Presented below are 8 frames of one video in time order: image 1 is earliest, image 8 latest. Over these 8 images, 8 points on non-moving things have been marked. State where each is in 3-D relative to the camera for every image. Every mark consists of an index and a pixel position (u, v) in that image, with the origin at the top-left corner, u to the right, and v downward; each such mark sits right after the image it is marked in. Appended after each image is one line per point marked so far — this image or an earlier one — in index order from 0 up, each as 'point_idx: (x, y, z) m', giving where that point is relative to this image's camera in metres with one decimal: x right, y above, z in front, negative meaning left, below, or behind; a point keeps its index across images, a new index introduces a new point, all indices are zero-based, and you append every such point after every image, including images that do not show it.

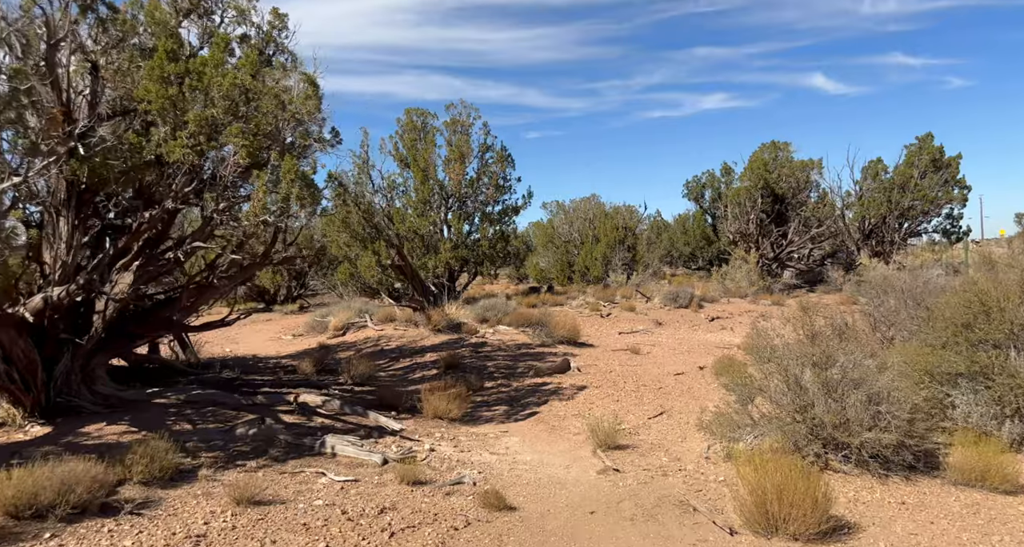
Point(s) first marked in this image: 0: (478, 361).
0: (-0.7, -1.7, +13.1) m
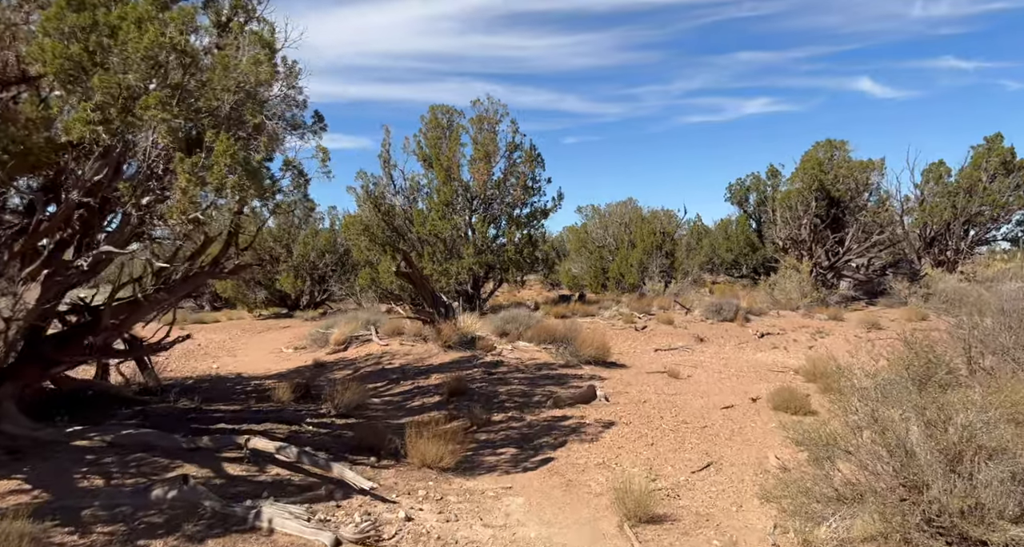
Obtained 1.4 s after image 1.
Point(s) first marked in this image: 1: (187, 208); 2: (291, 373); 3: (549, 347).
0: (-0.4, -1.9, +11.3) m
1: (-2.7, +0.6, +5.7) m
2: (-4.0, -1.8, +12.3) m
3: (+0.7, -1.5, +14.0) m
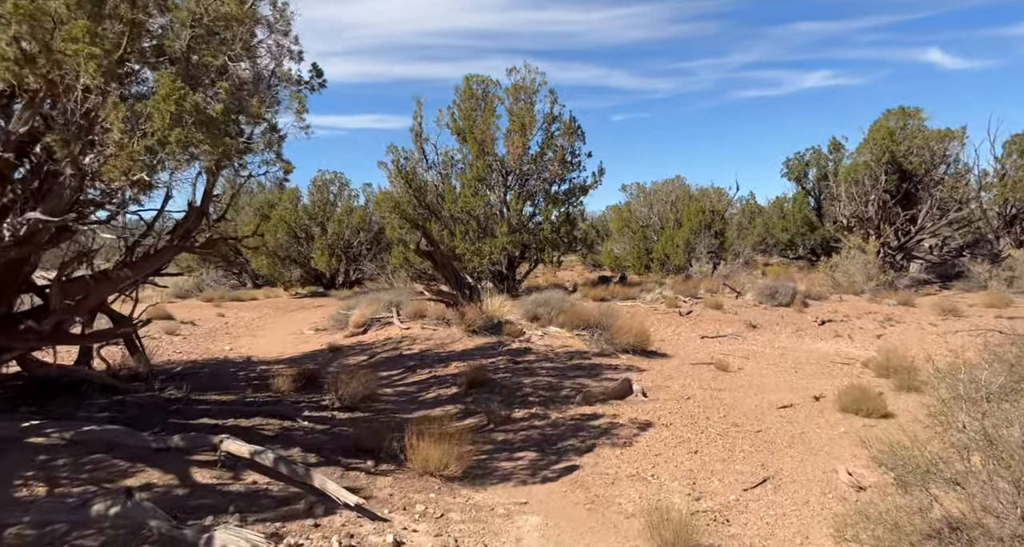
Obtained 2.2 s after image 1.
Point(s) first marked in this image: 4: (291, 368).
0: (0.0, -1.5, +10.2) m
1: (-2.6, +0.7, +4.7) m
2: (-3.5, -1.4, +11.4) m
3: (+1.3, -1.1, +12.8) m
4: (-3.3, -1.4, +10.2) m
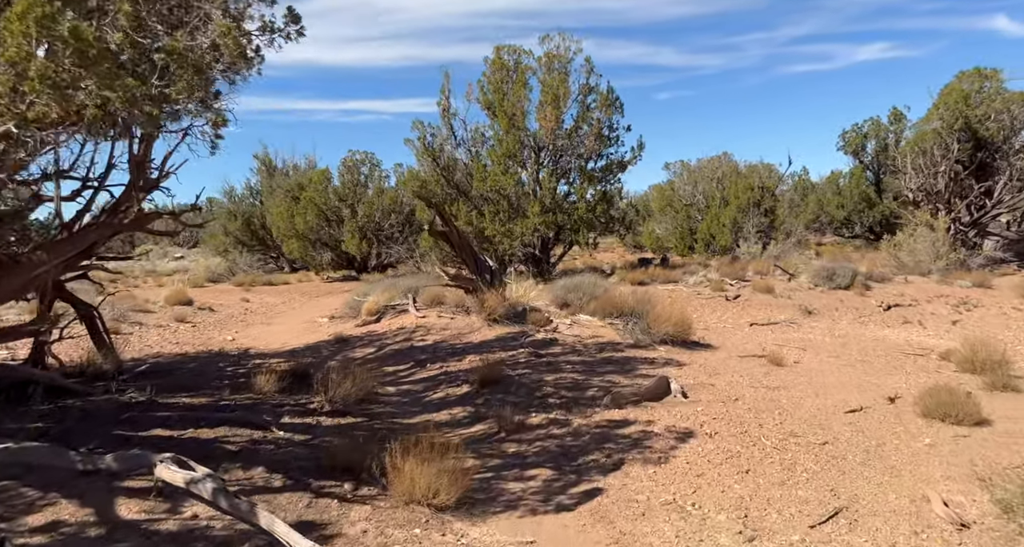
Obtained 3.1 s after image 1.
0: (+0.3, -1.3, +8.9) m
1: (-2.7, +0.8, +3.6) m
2: (-3.1, -1.2, +10.4) m
3: (+1.7, -0.8, +11.4) m
4: (-3.0, -1.2, +9.2) m
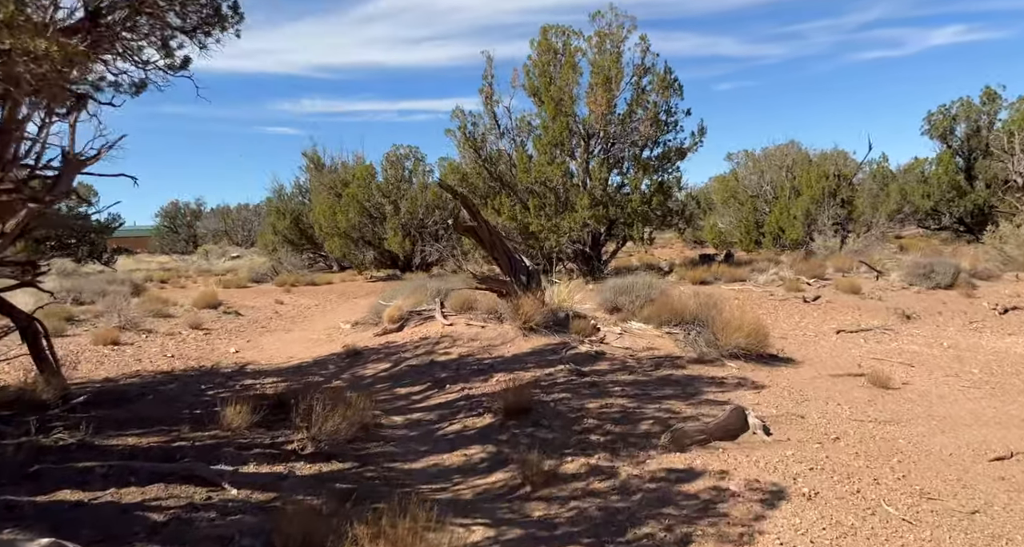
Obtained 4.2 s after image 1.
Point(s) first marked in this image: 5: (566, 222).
0: (+0.6, -1.3, +7.2) m
1: (-2.8, +0.7, +2.1) m
2: (-2.6, -1.2, +8.9) m
3: (+2.3, -0.8, +9.6) m
4: (-2.6, -1.3, +7.7) m
5: (+1.4, +1.3, +17.7) m
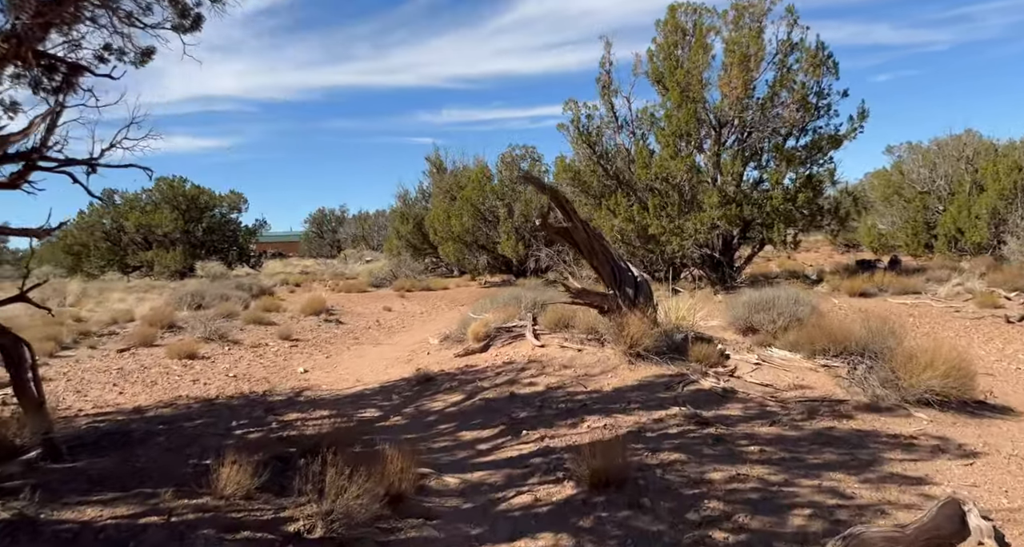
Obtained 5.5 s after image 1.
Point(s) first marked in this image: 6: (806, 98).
0: (+1.3, -1.5, +5.2) m
1: (-3.0, +0.6, +0.8) m
2: (-1.6, -1.4, +7.5) m
3: (+3.4, -1.0, +7.2) m
4: (-1.8, -1.4, +6.3) m
5: (+4.0, +1.2, +15.4) m
6: (+6.6, +4.1, +15.7) m
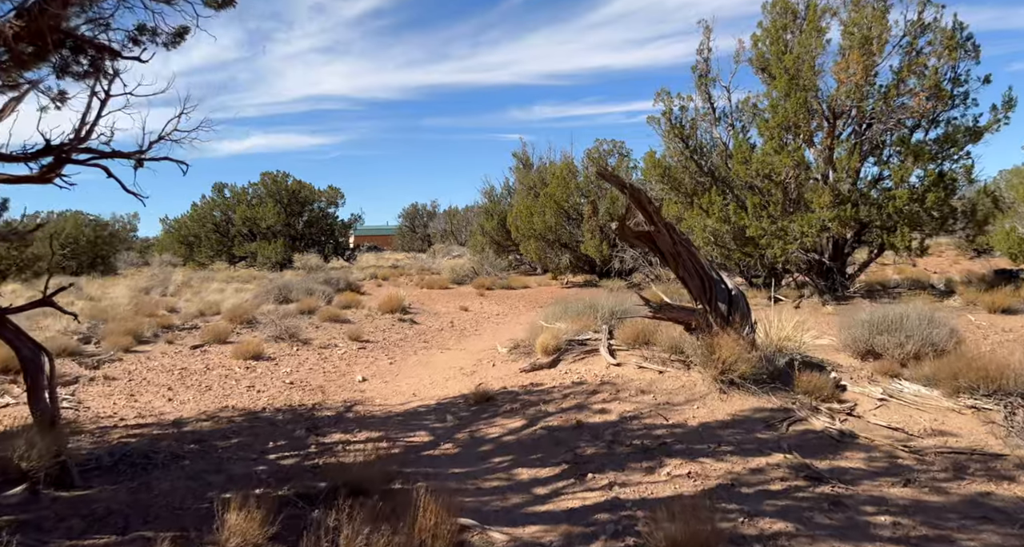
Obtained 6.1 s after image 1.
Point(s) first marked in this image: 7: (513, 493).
0: (+1.7, -1.6, +4.1) m
1: (-3.1, +0.6, +0.3) m
2: (-0.9, -1.4, +6.7) m
3: (+4.0, -1.1, +5.9) m
4: (-1.3, -1.5, +5.6) m
5: (+5.7, +1.0, +13.9) m
6: (+8.3, +3.9, +13.8) m
7: (0.0, -1.6, +5.0) m
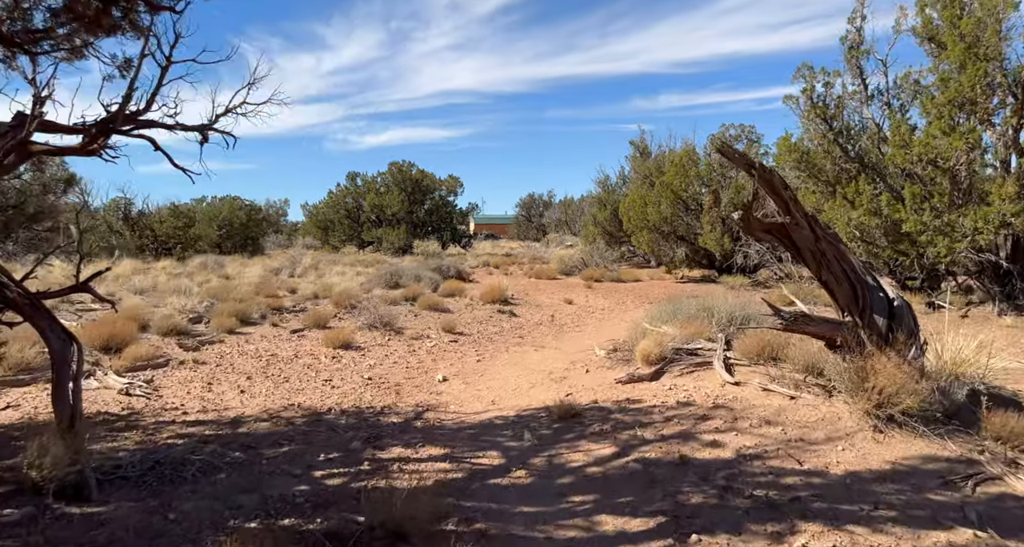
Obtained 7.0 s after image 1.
0: (+2.0, -1.6, +2.7) m
1: (-3.3, +0.6, -0.2) m
2: (-0.1, -1.4, +5.8) m
3: (+4.6, -1.2, +4.1) m
4: (-0.7, -1.4, +4.7) m
5: (+7.7, +1.0, +11.7) m
6: (+10.3, +3.7, +11.1) m
7: (+0.5, -1.6, +3.9) m
